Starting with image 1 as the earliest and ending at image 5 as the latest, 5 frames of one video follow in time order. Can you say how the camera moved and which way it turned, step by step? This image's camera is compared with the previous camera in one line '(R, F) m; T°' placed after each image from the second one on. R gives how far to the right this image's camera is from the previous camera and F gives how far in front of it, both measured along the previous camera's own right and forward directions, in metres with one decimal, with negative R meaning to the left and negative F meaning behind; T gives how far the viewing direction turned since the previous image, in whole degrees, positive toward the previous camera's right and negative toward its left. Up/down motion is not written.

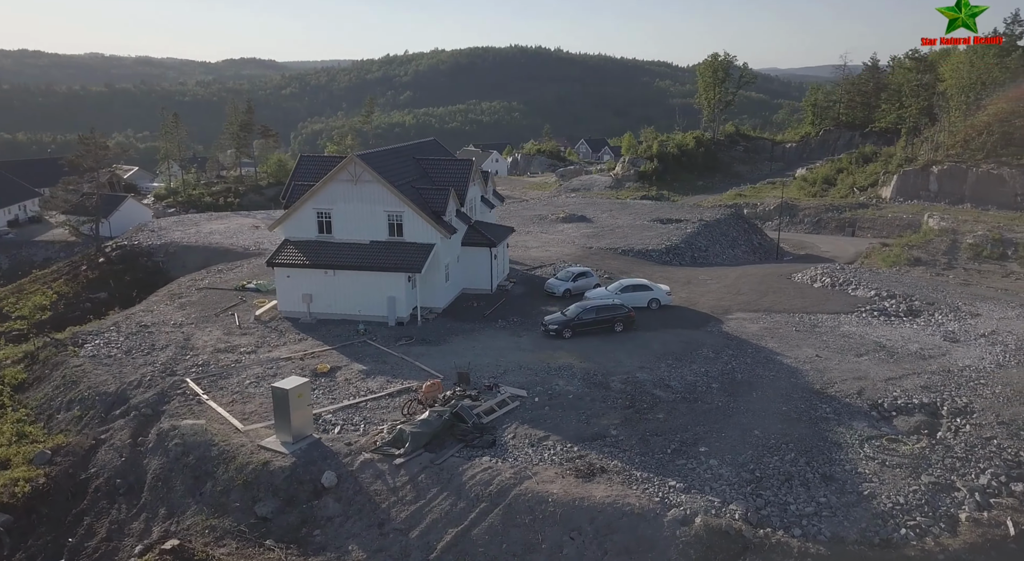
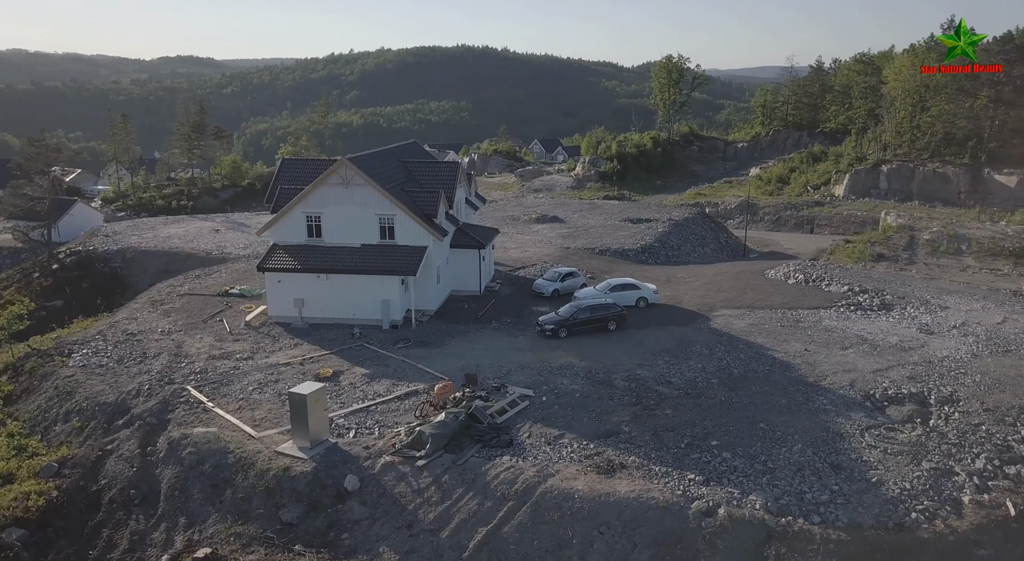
(-1.2, -0.1) m; +4°
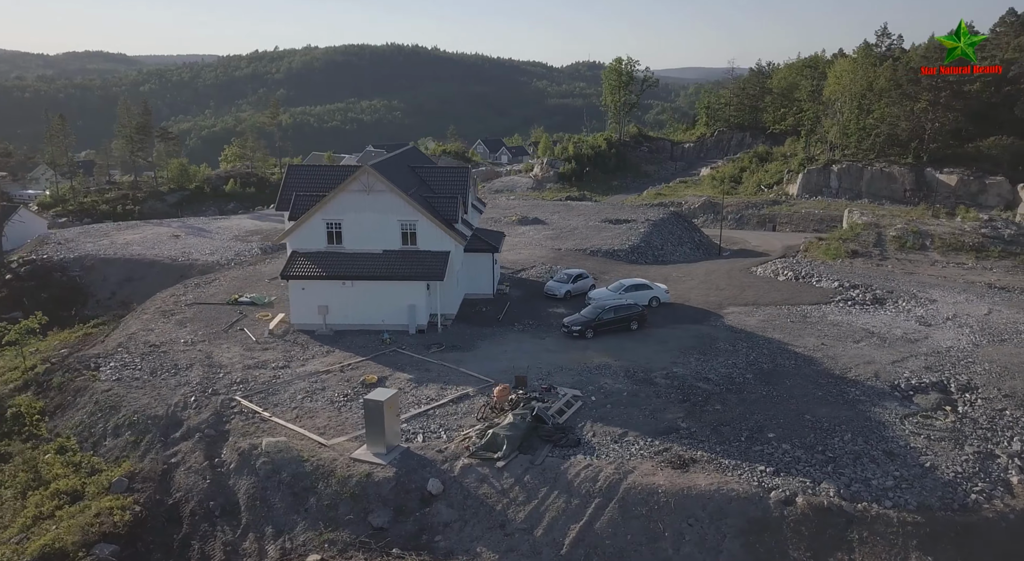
(-2.5, -0.2) m; +4°
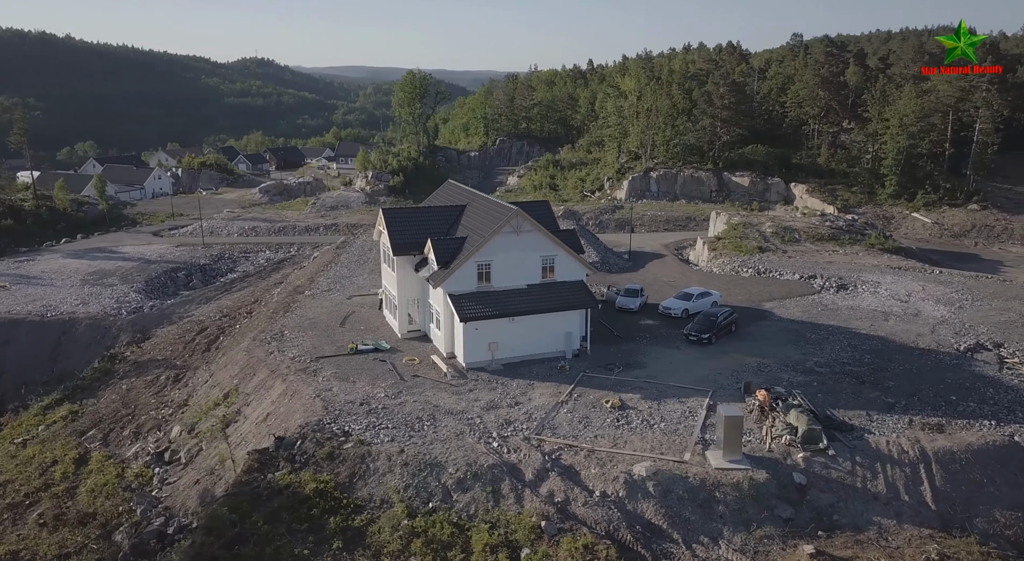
(-12.6, +0.3) m; +18°
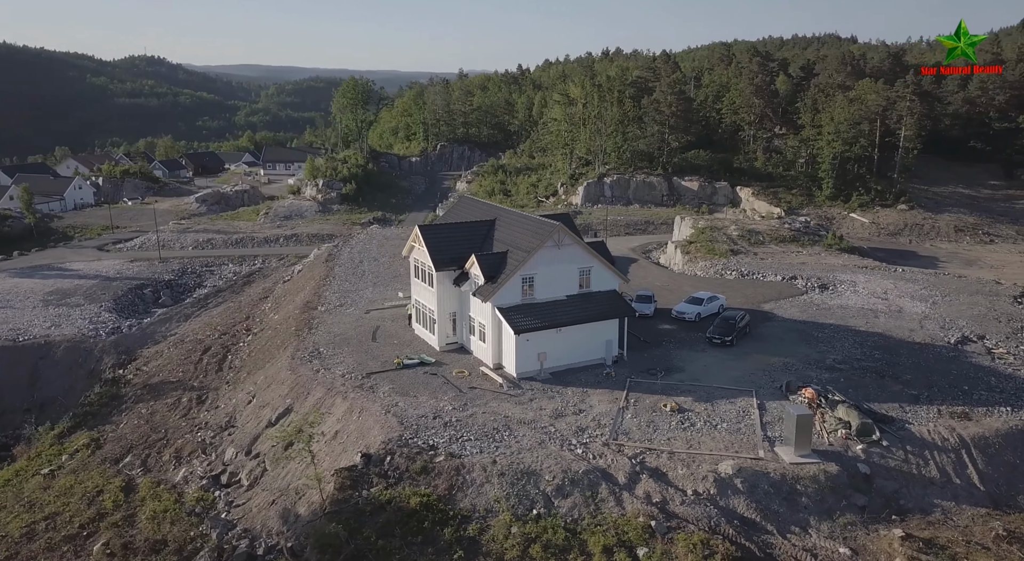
(-3.7, -0.7) m; +5°
